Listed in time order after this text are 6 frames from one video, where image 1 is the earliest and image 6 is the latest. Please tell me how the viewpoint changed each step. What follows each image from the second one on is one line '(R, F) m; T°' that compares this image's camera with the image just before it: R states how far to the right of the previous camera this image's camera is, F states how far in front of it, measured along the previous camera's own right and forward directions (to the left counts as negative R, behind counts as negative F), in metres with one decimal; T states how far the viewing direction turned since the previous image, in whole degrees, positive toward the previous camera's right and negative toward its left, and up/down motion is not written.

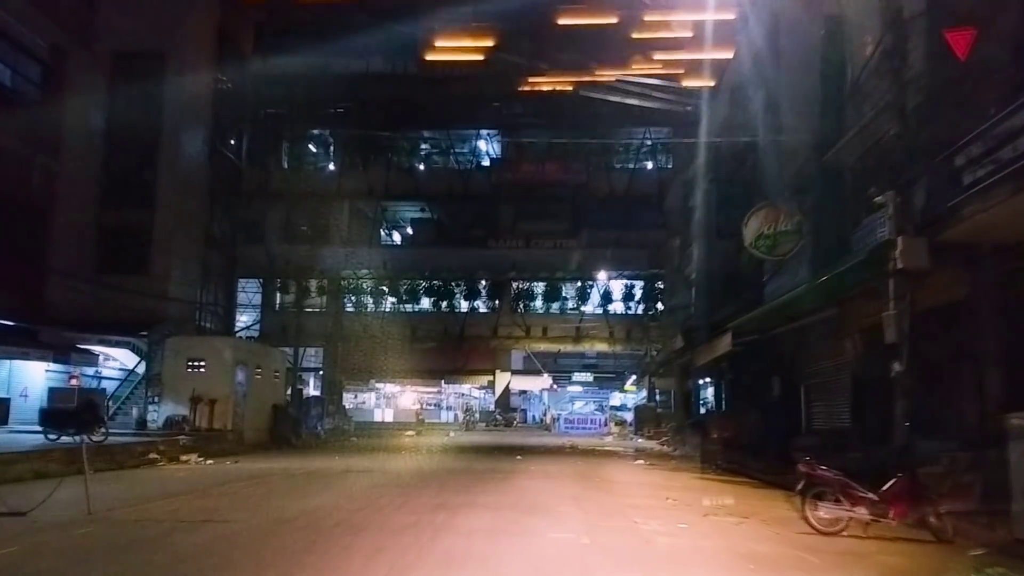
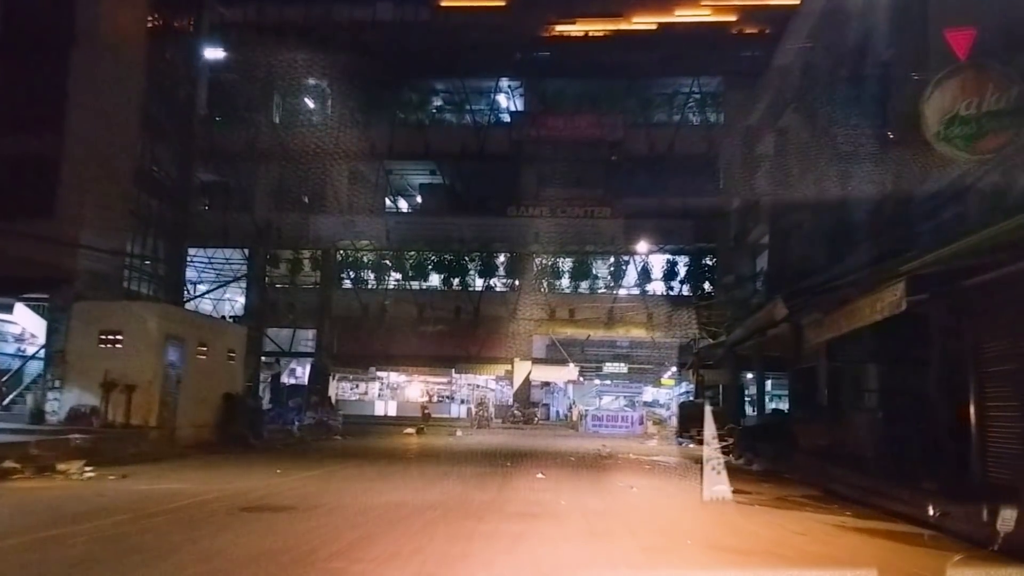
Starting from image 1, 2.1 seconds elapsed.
(0.0, +6.9) m; -2°
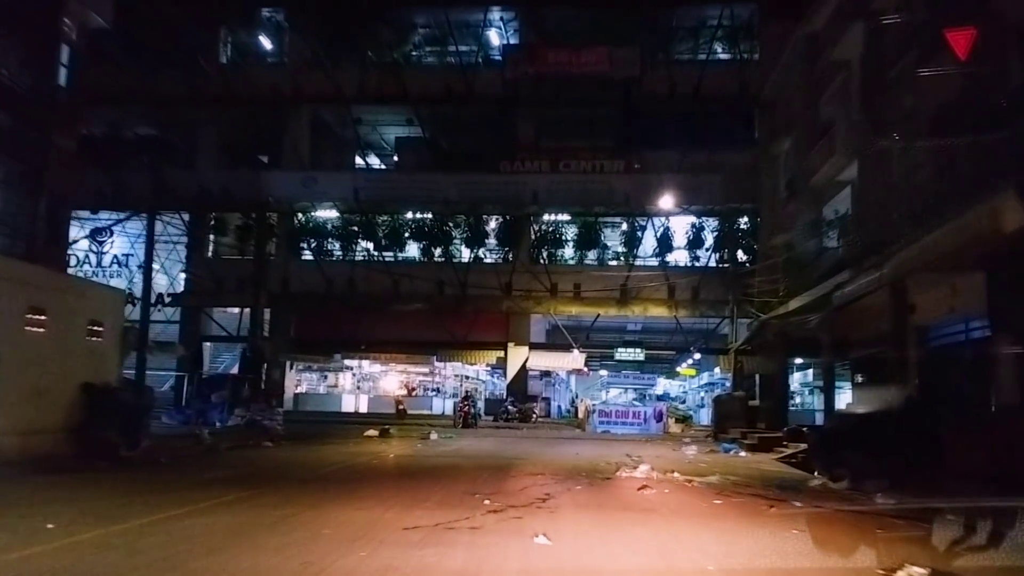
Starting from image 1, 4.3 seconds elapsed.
(+0.2, +7.2) m; 0°
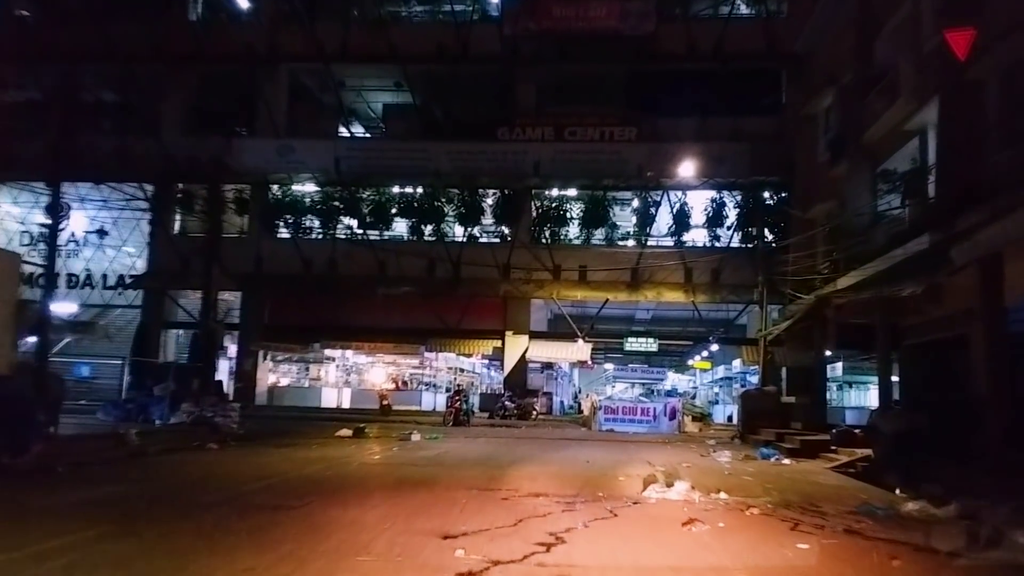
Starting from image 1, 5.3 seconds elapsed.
(+0.1, +3.6) m; 0°
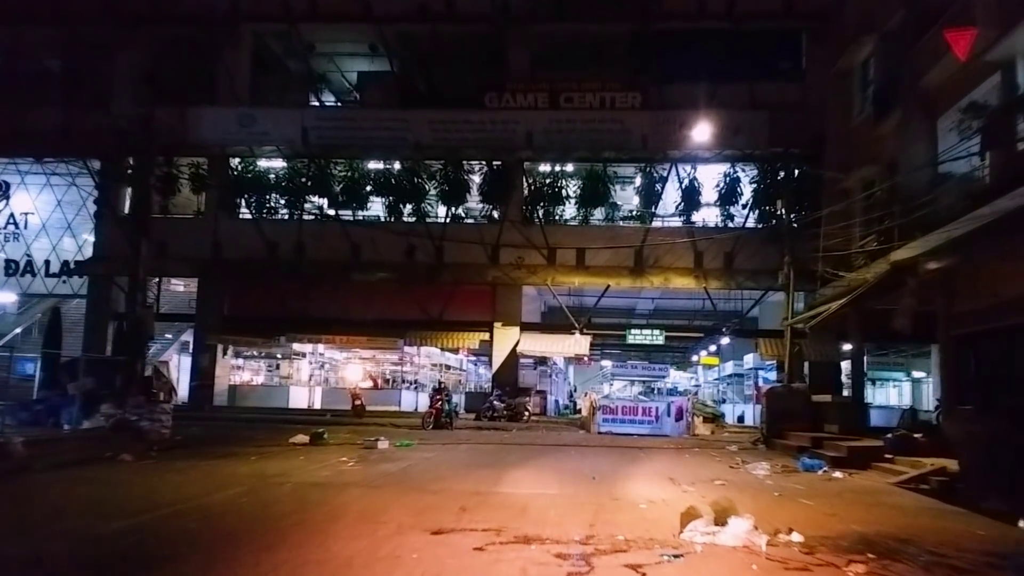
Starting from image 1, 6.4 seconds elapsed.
(+0.1, +3.4) m; 0°
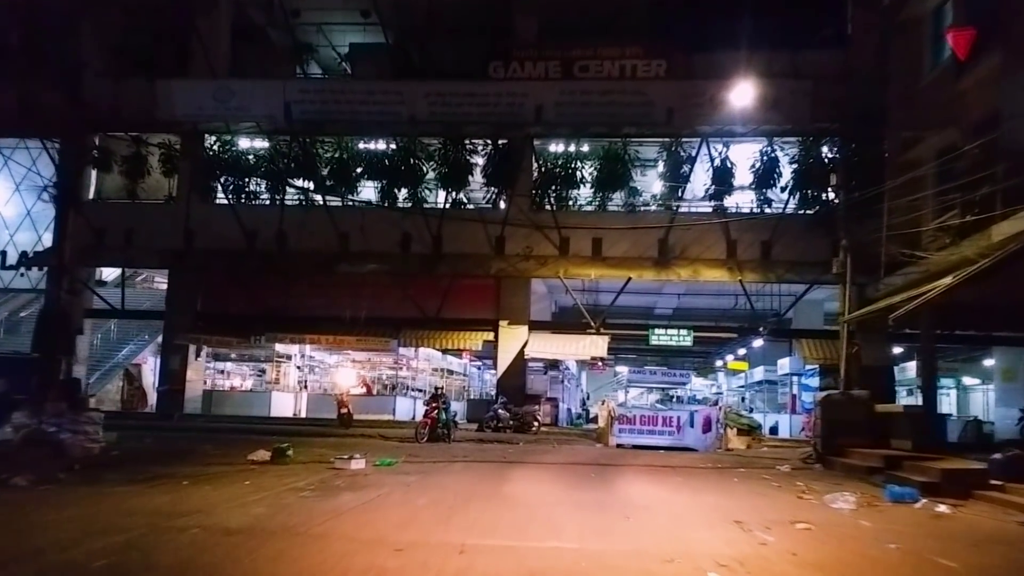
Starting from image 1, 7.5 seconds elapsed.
(+0.1, +3.2) m; -1°
